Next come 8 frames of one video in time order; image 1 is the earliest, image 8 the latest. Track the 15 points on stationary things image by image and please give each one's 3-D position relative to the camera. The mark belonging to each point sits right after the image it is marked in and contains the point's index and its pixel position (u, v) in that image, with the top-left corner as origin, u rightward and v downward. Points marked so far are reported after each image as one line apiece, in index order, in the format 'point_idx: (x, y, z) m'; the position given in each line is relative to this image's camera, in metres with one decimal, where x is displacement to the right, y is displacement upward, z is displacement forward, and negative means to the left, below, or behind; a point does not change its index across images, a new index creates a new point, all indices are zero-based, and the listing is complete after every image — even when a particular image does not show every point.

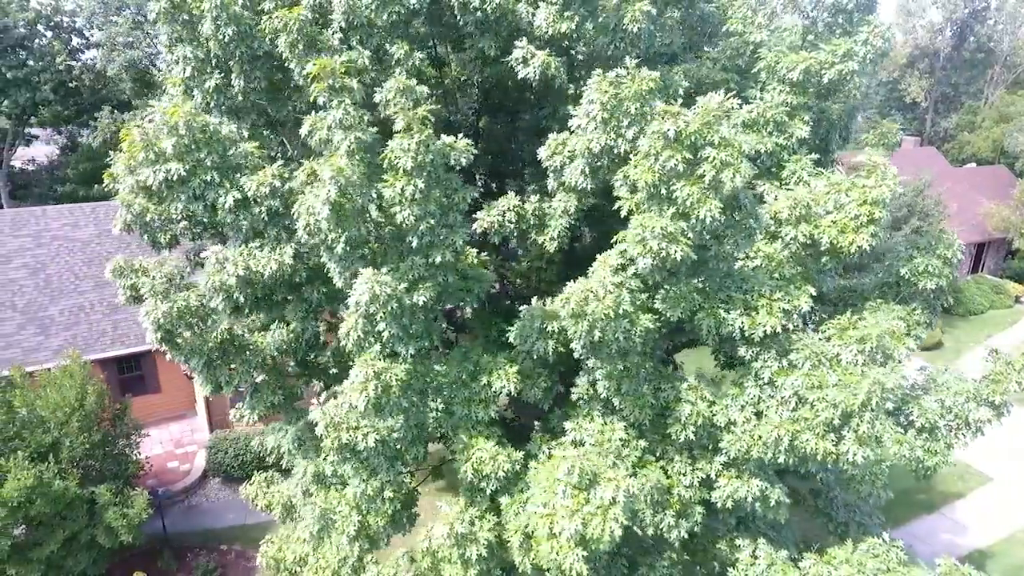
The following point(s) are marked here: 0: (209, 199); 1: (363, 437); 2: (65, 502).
0: (-3.6, +1.1, +7.3) m
1: (-1.6, -1.6, +6.5) m
2: (-9.0, -4.3, +12.3) m
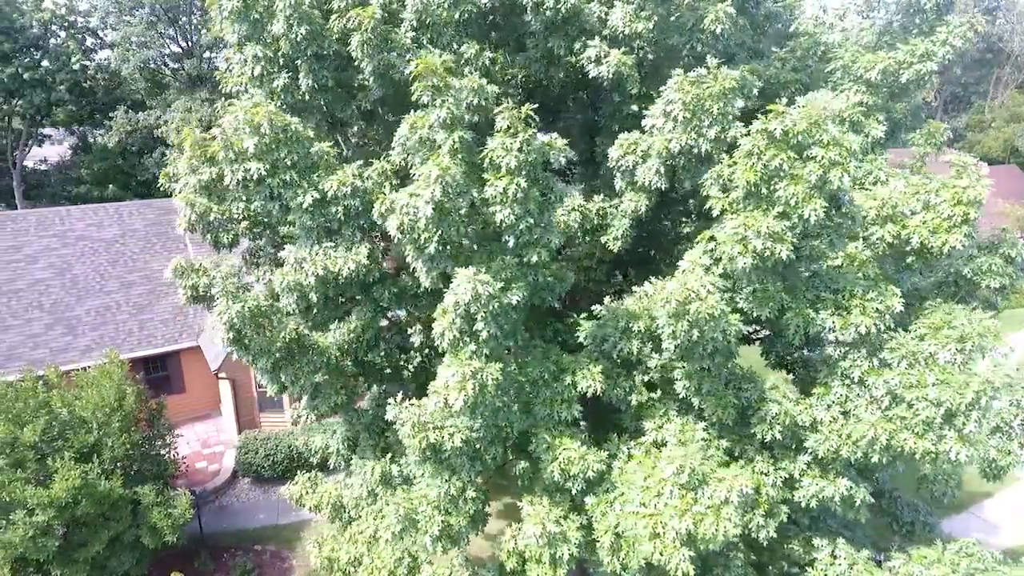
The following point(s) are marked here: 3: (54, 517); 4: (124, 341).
0: (-2.7, +1.1, +7.3) m
1: (-0.7, -1.6, +6.5) m
2: (-8.1, -4.3, +12.3) m
3: (-8.6, -4.3, +11.4) m
4: (-12.3, -1.7, +19.4) m
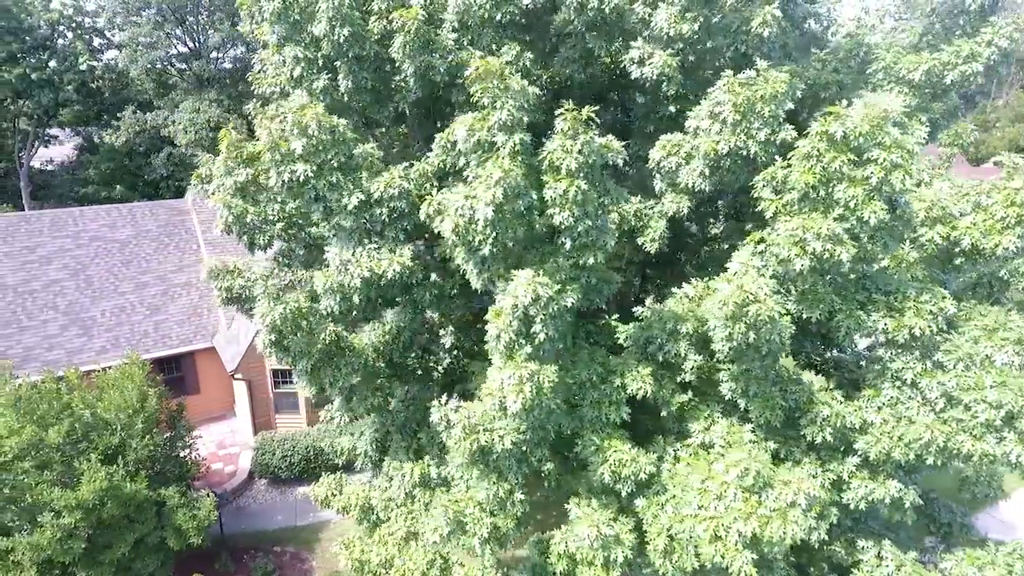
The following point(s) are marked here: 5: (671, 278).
0: (-2.1, +1.0, +7.2) m
1: (-0.1, -1.6, +6.5) m
2: (-7.6, -4.4, +12.3) m
3: (-8.0, -4.3, +11.4) m
4: (-11.8, -1.7, +19.3) m
5: (+2.2, +0.2, +9.1) m
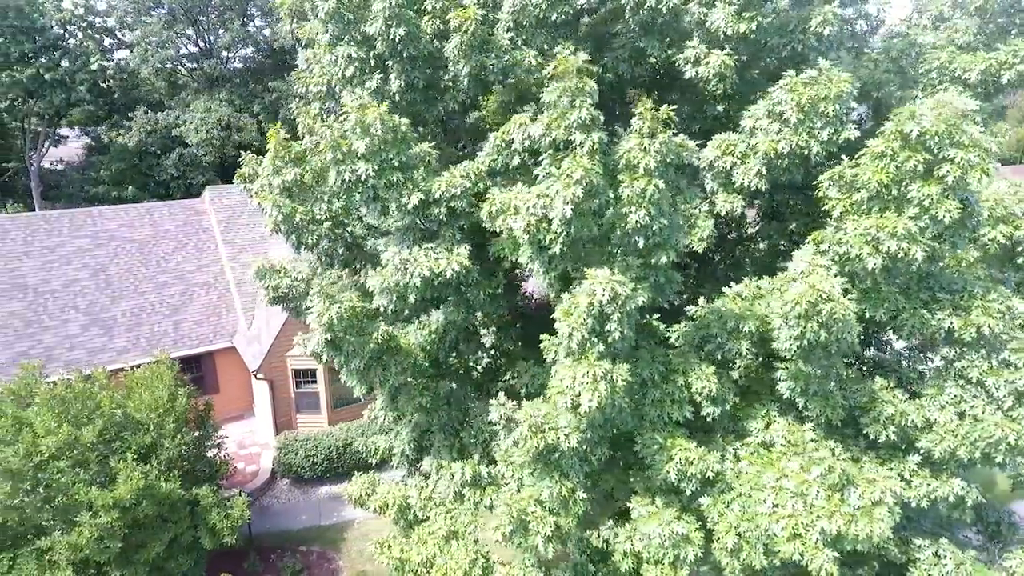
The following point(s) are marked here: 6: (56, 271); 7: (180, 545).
0: (-1.4, +1.1, +7.3) m
1: (+0.6, -1.6, +6.5) m
2: (-6.9, -4.3, +12.3) m
3: (-7.4, -4.3, +11.4) m
4: (-11.1, -1.7, +19.3) m
5: (+2.9, +0.2, +9.1) m
6: (-14.7, +0.5, +19.8) m
7: (-6.7, -5.2, +12.5) m
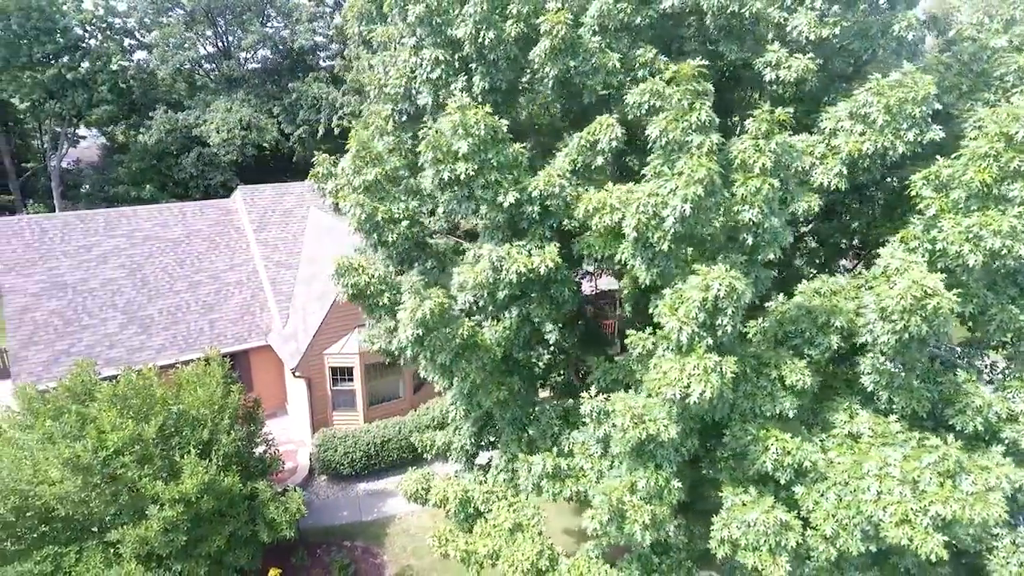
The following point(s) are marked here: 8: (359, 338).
0: (-0.3, +1.1, +7.5) m
1: (+1.7, -1.5, +6.7) m
2: (-5.8, -4.3, +12.5) m
3: (-6.3, -4.3, +11.6) m
4: (-10.1, -1.7, +19.5) m
5: (+4.0, +0.2, +9.3) m
6: (-13.7, +0.6, +20.0) m
7: (-5.6, -5.2, +12.7) m
8: (-4.8, -1.5, +19.1) m
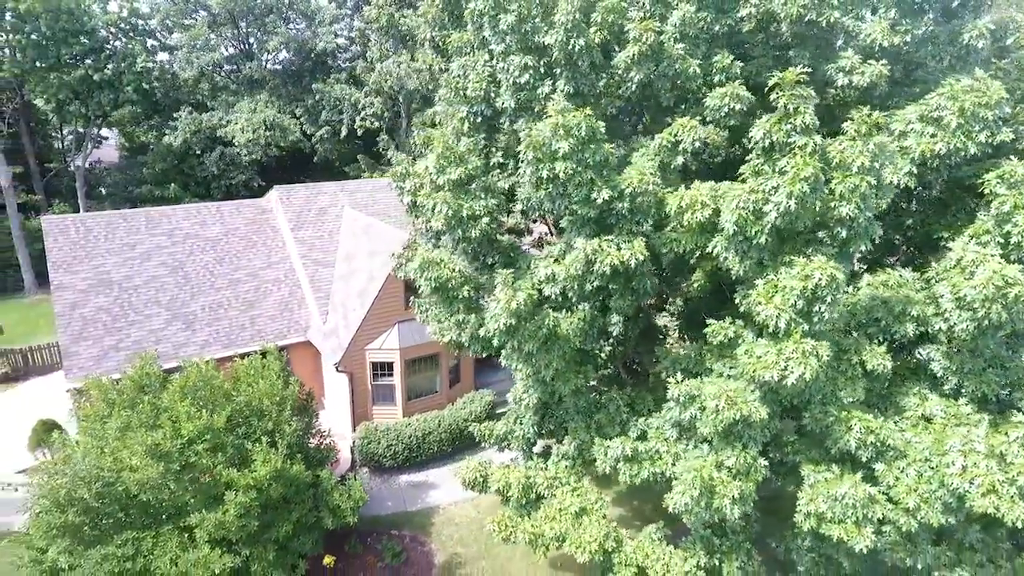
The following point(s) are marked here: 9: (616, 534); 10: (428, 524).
0: (+0.9, +1.2, +8.0) m
1: (+2.9, -1.4, +7.2) m
2: (-4.6, -4.2, +12.9) m
3: (-5.1, -4.2, +12.1) m
4: (-8.9, -1.6, +20.0) m
5: (+5.2, +0.3, +9.8) m
6: (-12.5, +0.7, +20.4) m
7: (-4.5, -5.1, +13.1) m
8: (-3.6, -1.4, +19.5) m
9: (+1.8, -4.3, +10.7) m
10: (-2.3, -6.5, +16.7) m
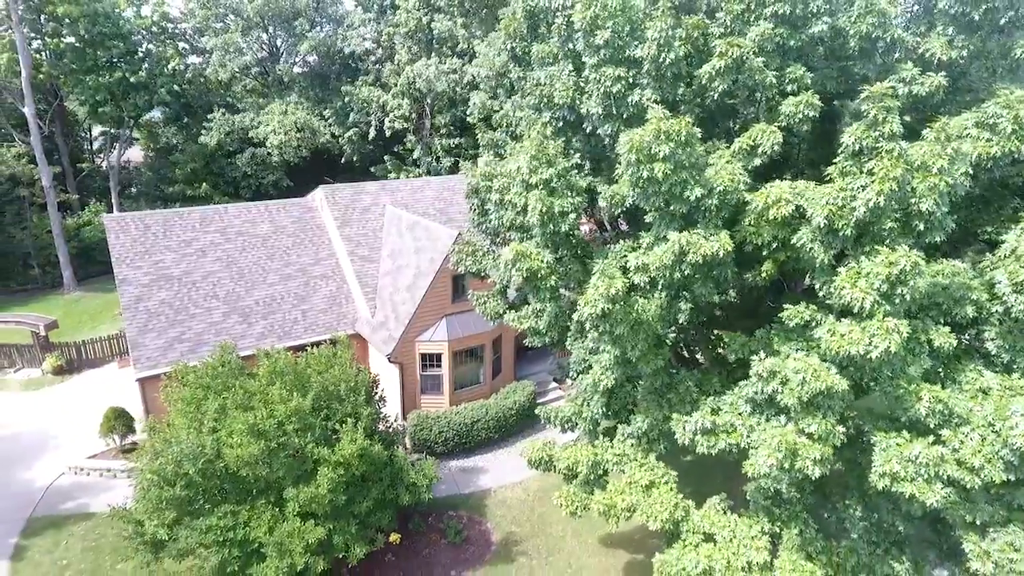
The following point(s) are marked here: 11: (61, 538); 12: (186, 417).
0: (+2.3, +1.4, +8.9) m
1: (+4.3, -1.3, +8.2) m
2: (-3.2, -4.0, +13.9) m
3: (-3.6, -4.0, +13.0) m
4: (-7.5, -1.4, +20.9) m
5: (+6.7, +0.5, +10.8) m
6: (-11.1, +0.8, +21.4) m
7: (-3.0, -4.9, +14.1) m
8: (-2.2, -1.3, +20.5) m
9: (+3.3, -4.1, +11.7) m
10: (-0.8, -6.3, +17.7) m
11: (-11.9, -6.6, +16.1) m
12: (-7.0, -2.8, +13.1) m
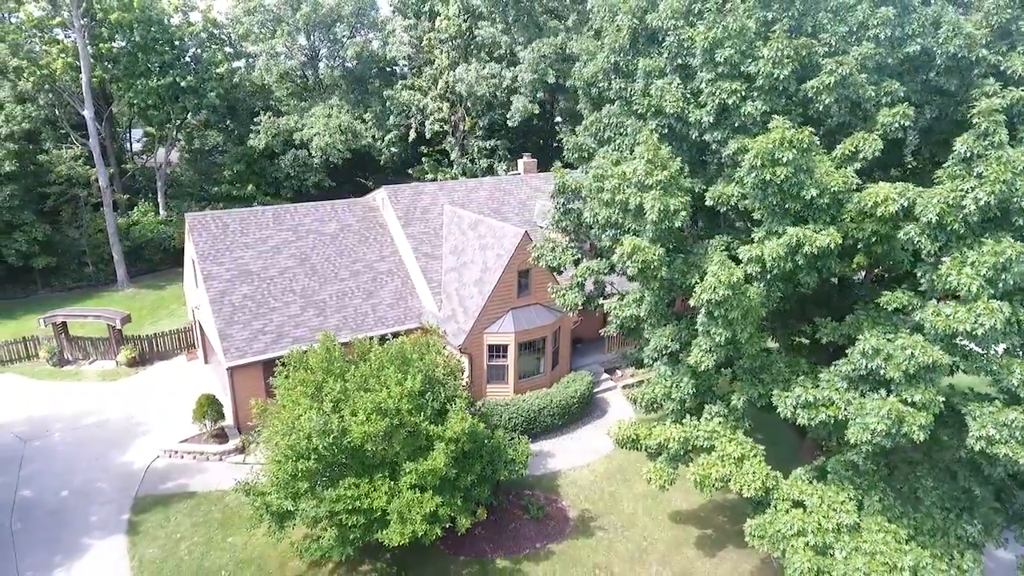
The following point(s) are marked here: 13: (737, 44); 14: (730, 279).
0: (+4.6, +1.6, +10.2) m
1: (+6.6, -1.1, +9.5) m
2: (-0.9, -3.8, +15.1) m
3: (-1.4, -3.8, +14.2) m
4: (-5.3, -1.2, +22.1) m
5: (+8.9, +0.7, +12.1) m
6: (-8.9, +1.0, +22.6) m
7: (-0.8, -4.7, +15.3) m
8: (0.0, -1.1, +21.7) m
9: (+5.5, -3.9, +12.9) m
10: (+1.4, -6.1, +18.9) m
11: (-9.7, -6.4, +17.3) m
12: (-4.7, -2.6, +14.3) m
13: (+4.0, +4.5, +11.2) m
14: (+3.7, +0.1, +10.6) m
